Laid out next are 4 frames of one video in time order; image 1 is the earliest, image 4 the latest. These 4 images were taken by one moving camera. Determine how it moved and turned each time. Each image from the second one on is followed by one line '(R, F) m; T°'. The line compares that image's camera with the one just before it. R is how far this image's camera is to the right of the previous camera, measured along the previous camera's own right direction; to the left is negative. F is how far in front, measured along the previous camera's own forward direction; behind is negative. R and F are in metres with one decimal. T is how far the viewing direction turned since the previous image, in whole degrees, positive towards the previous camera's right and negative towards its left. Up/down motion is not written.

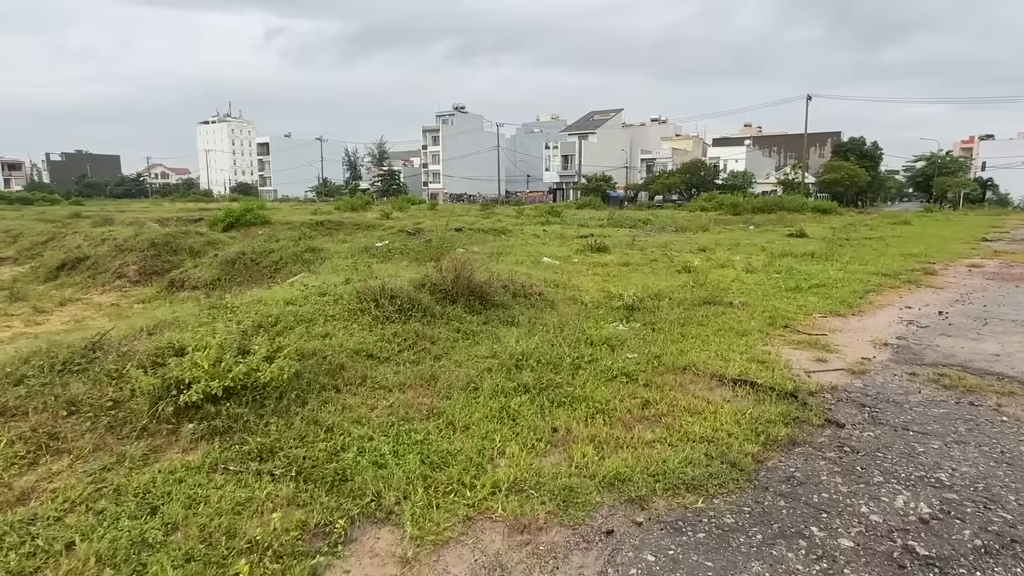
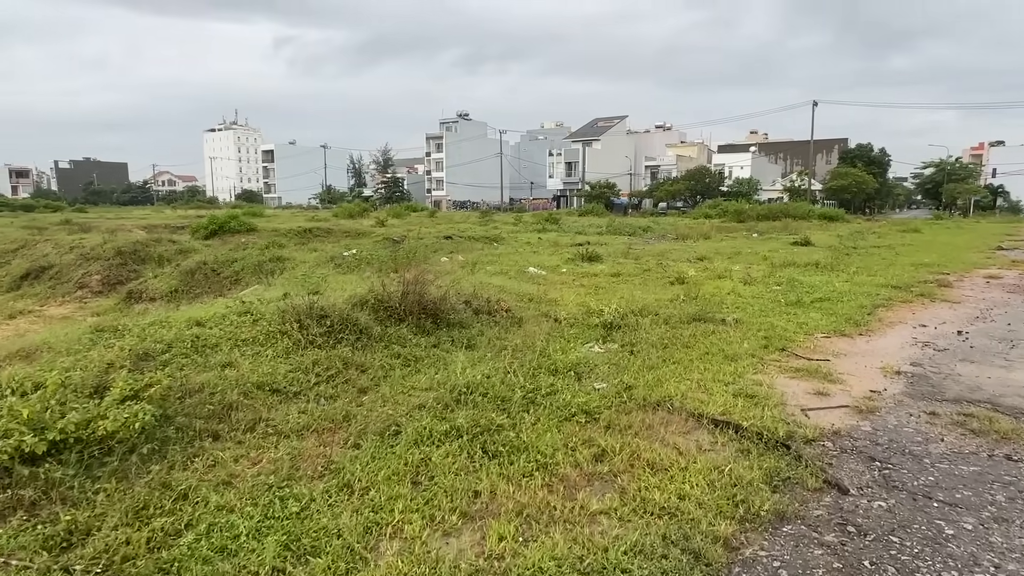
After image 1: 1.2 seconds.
(+0.5, +0.8) m; -1°
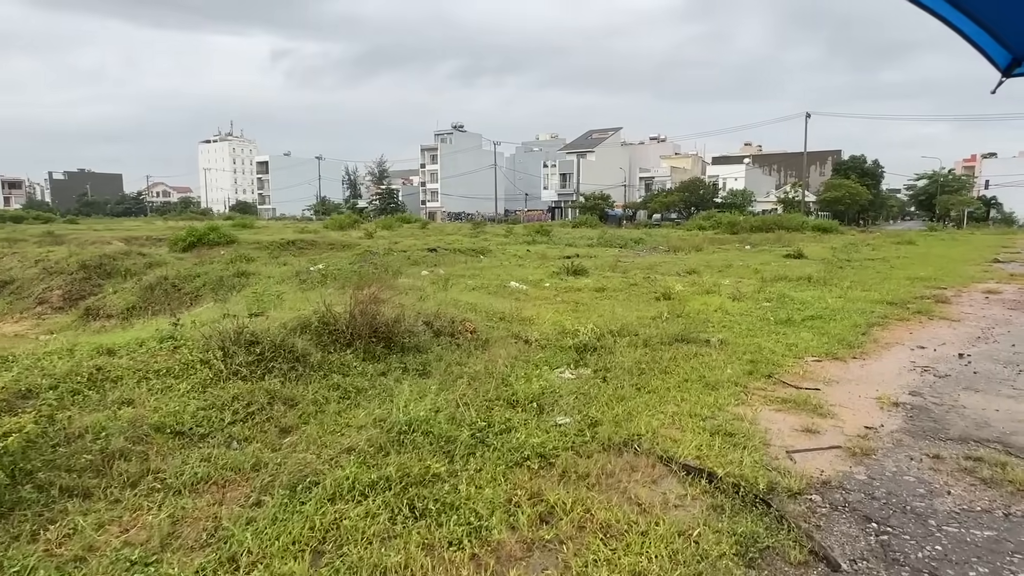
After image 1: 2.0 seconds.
(+0.3, +0.5) m; 0°
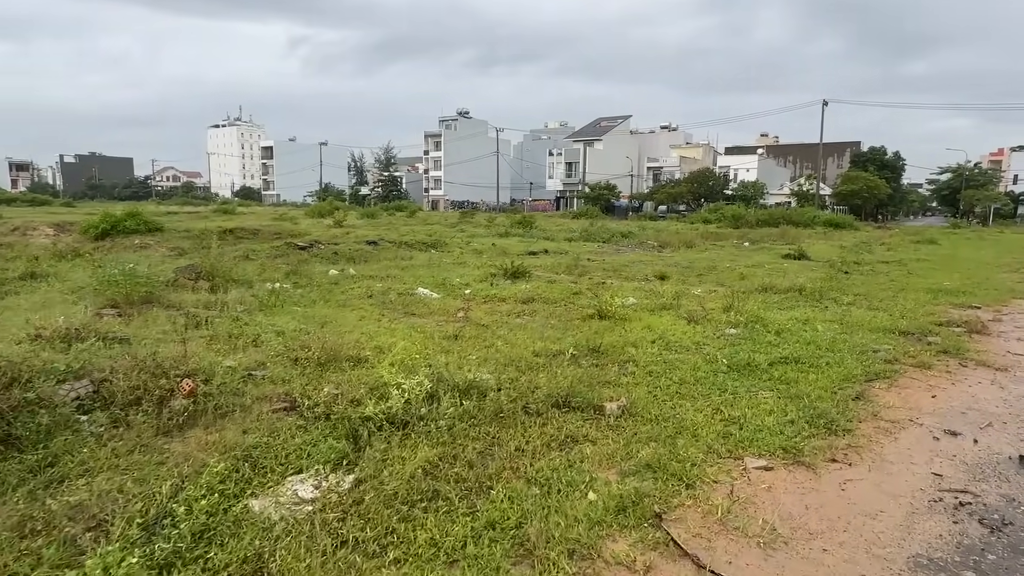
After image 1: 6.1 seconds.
(+1.7, +2.5) m; -1°
